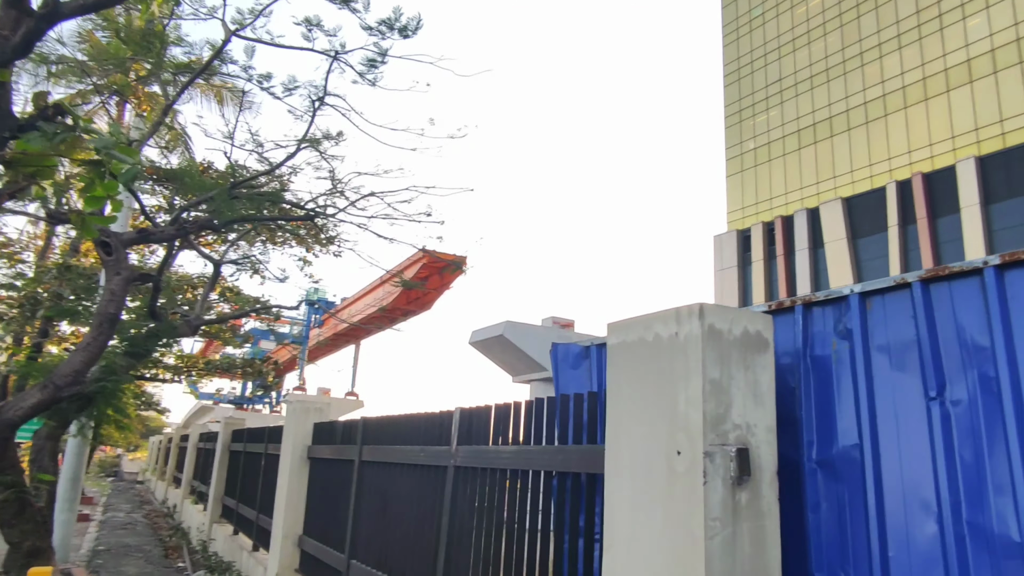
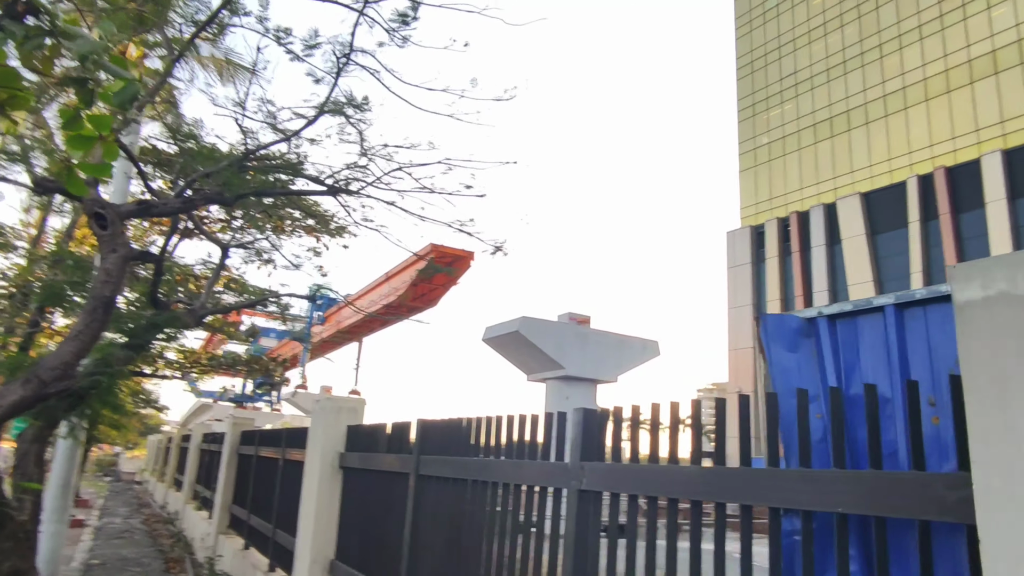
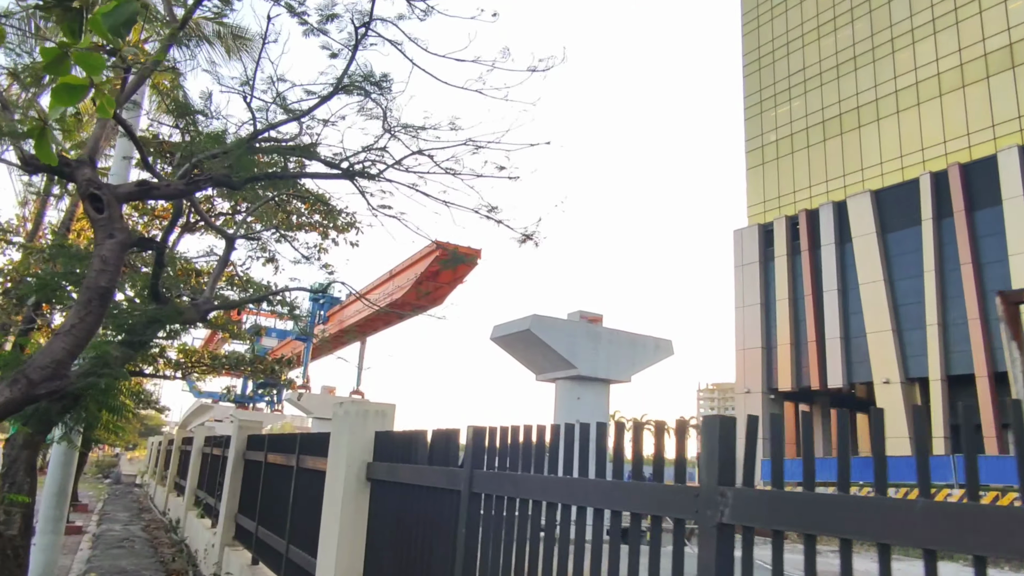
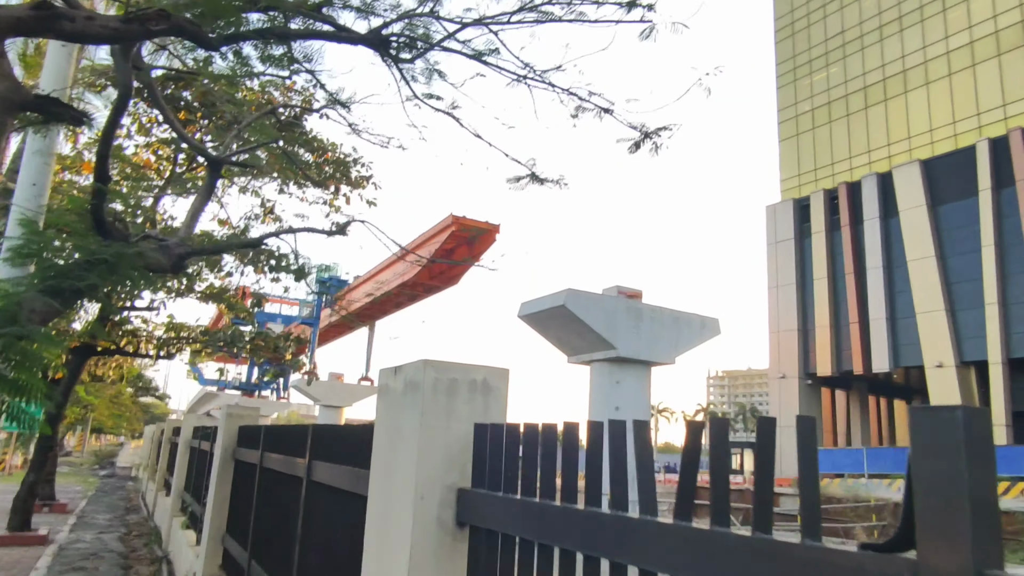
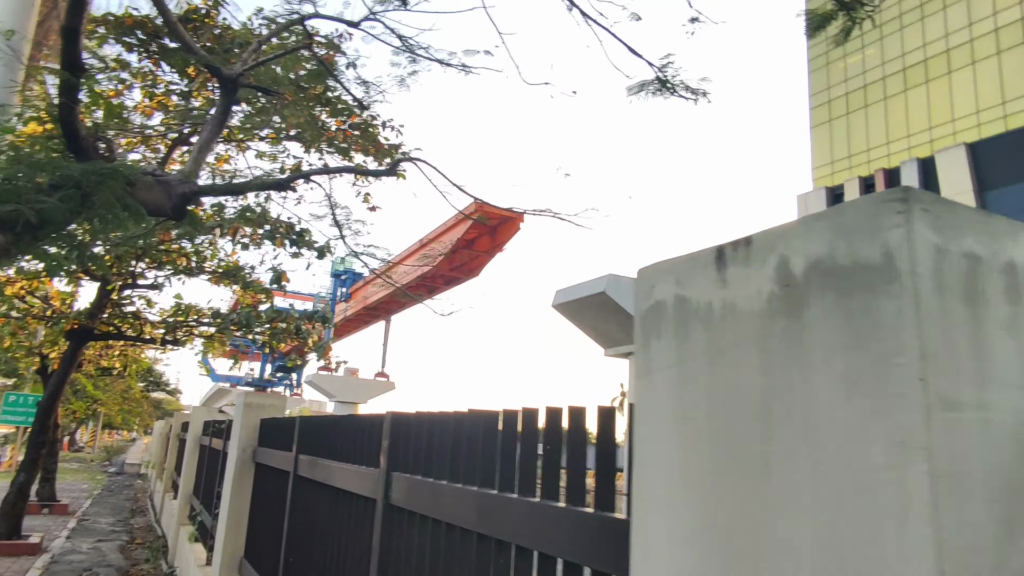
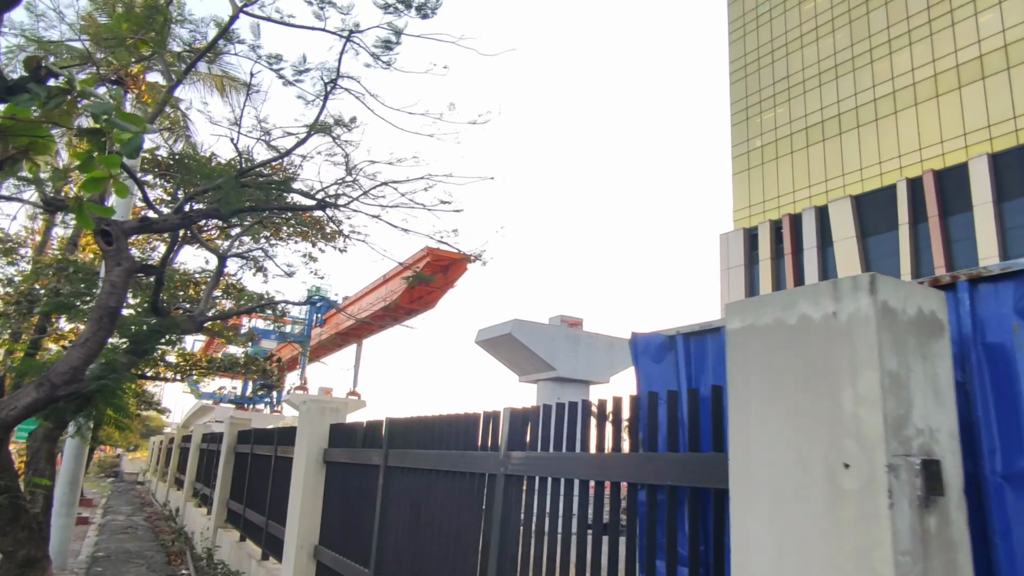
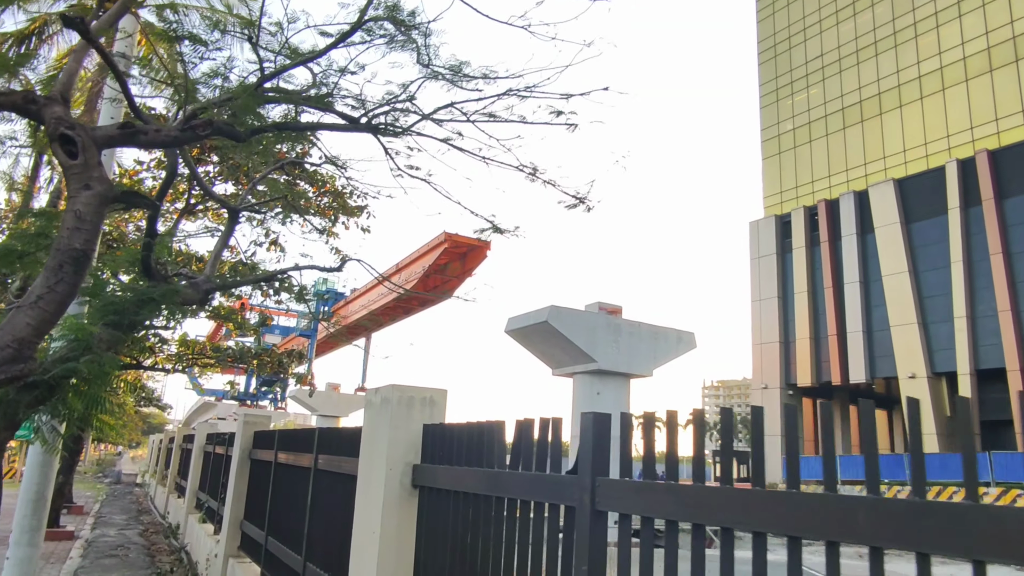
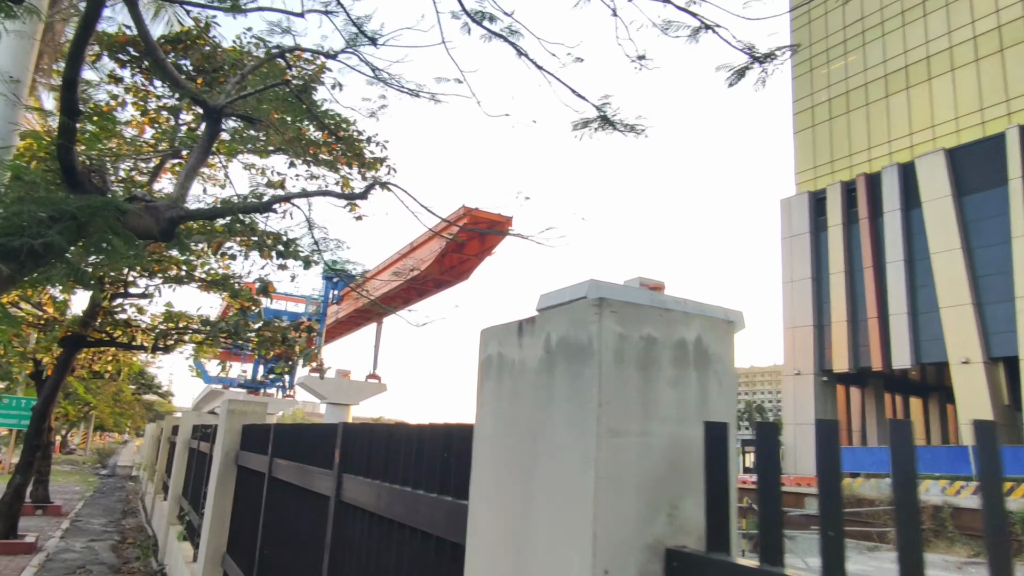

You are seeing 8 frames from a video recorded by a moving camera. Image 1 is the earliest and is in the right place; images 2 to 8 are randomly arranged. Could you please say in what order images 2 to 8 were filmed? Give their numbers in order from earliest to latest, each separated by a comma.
6, 2, 3, 7, 4, 8, 5
